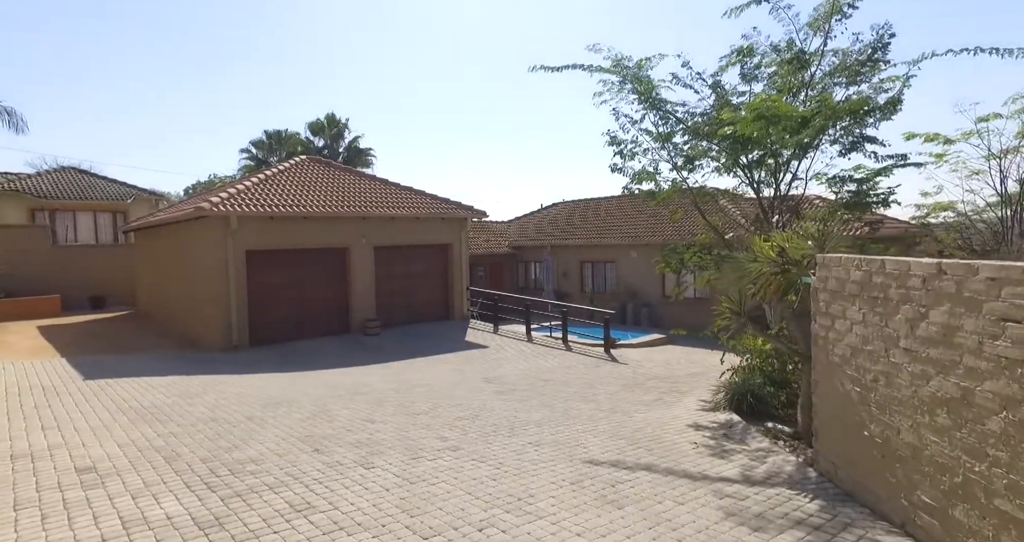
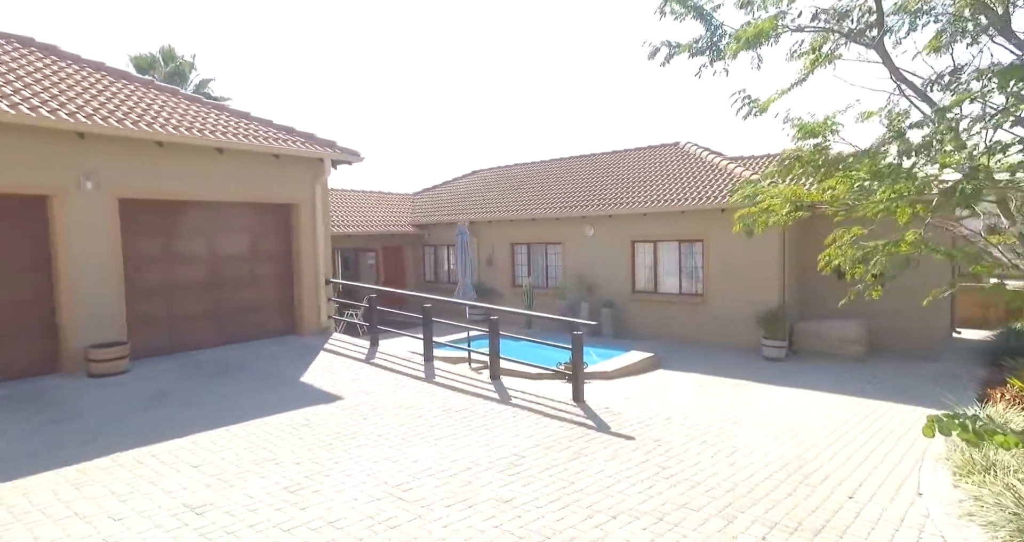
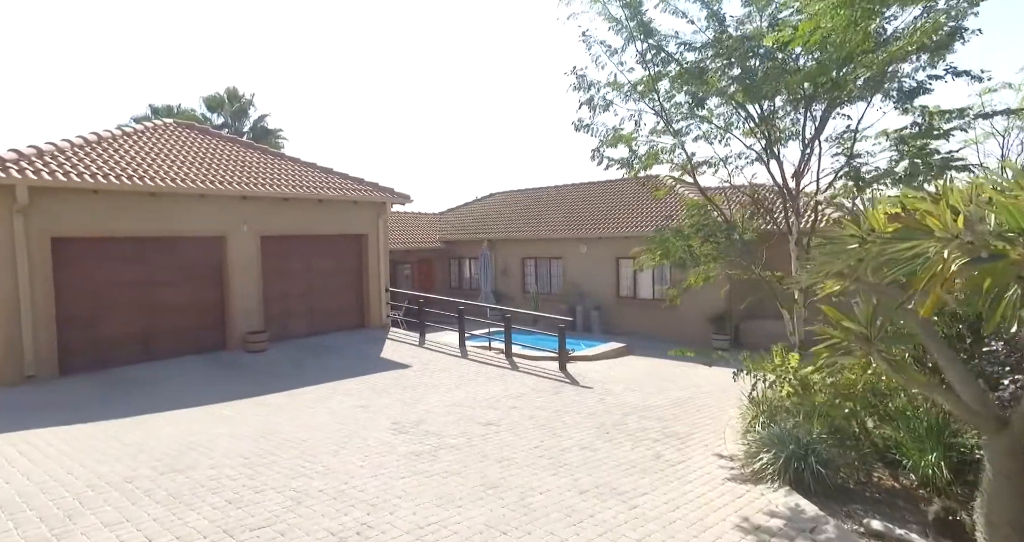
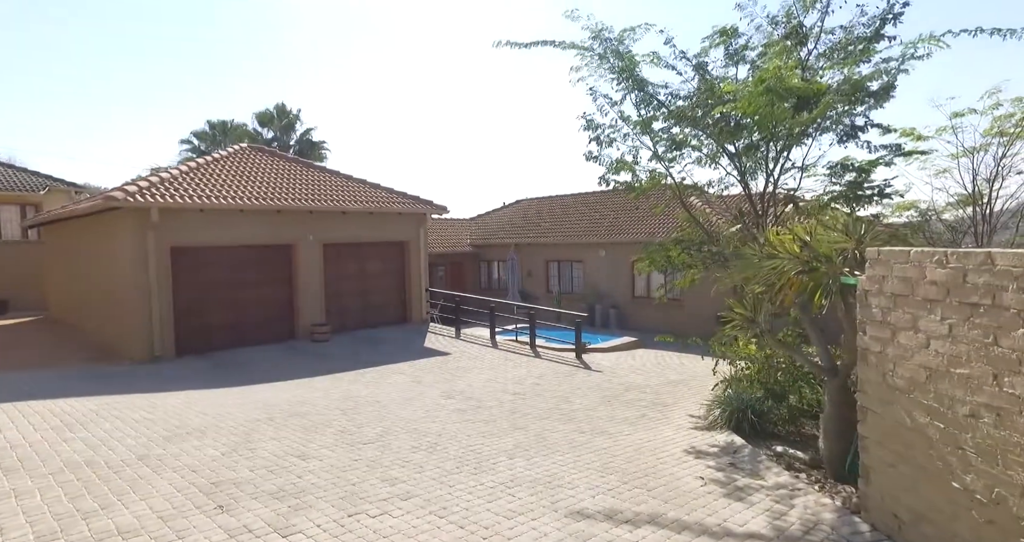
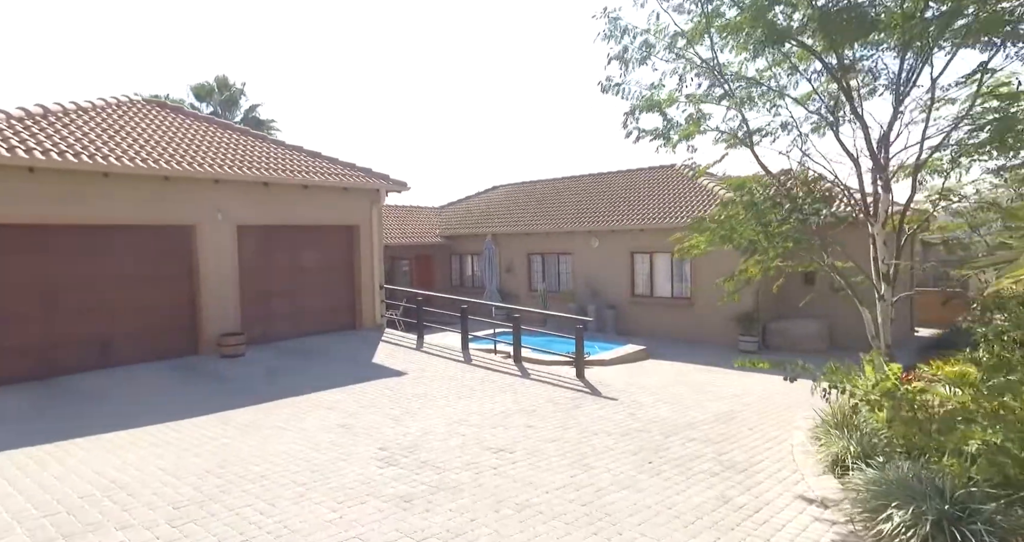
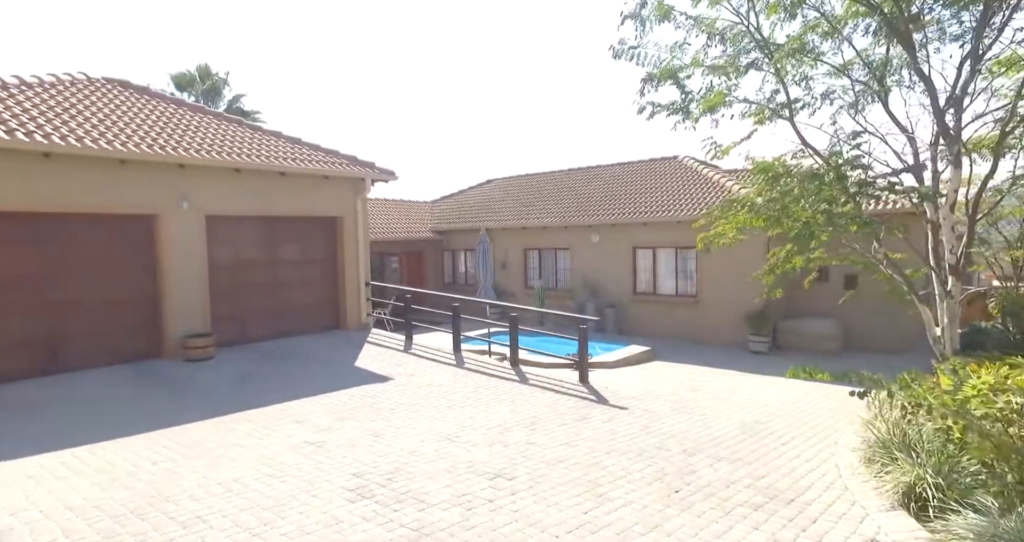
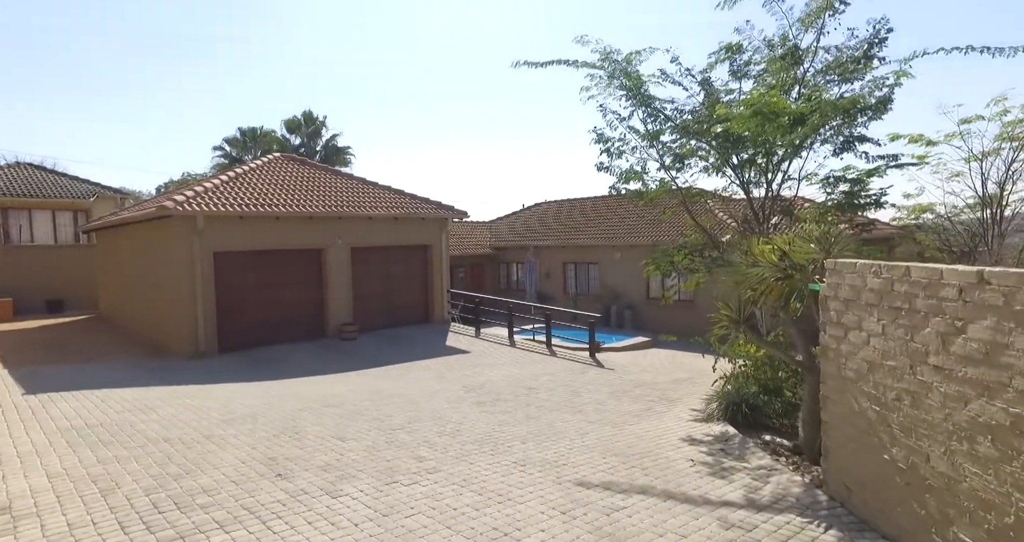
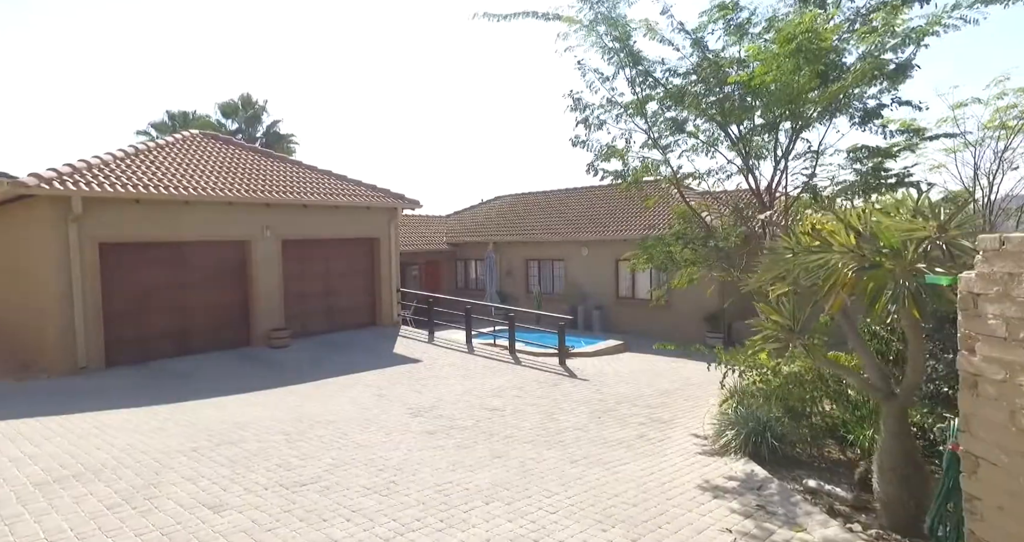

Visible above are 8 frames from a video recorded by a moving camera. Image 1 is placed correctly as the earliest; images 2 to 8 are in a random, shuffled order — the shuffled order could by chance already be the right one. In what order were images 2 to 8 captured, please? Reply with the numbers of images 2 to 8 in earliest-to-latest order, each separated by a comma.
7, 4, 8, 3, 5, 6, 2
